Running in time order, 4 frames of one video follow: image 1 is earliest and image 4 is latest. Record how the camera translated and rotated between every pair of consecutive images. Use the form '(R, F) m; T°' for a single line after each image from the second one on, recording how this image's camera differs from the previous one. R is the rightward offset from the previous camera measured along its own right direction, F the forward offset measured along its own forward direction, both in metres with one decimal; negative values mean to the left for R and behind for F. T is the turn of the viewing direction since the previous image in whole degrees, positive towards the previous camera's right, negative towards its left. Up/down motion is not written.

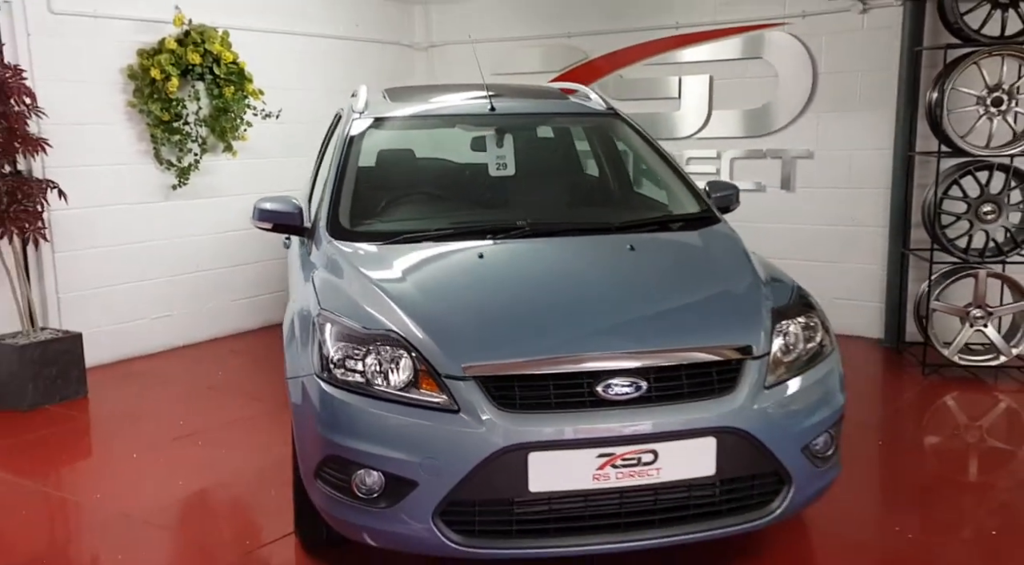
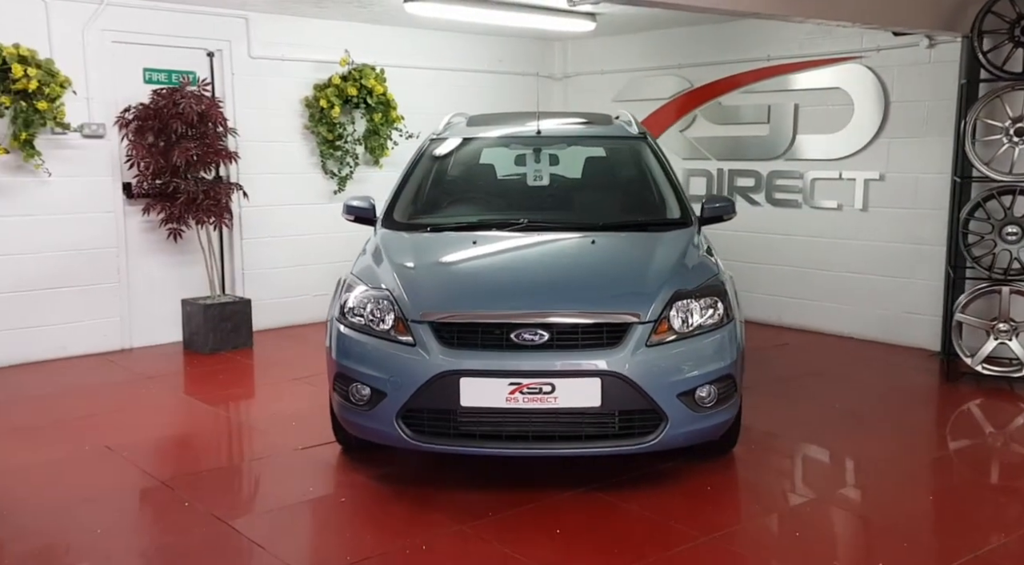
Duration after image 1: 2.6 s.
(+0.9, -0.7) m; -15°
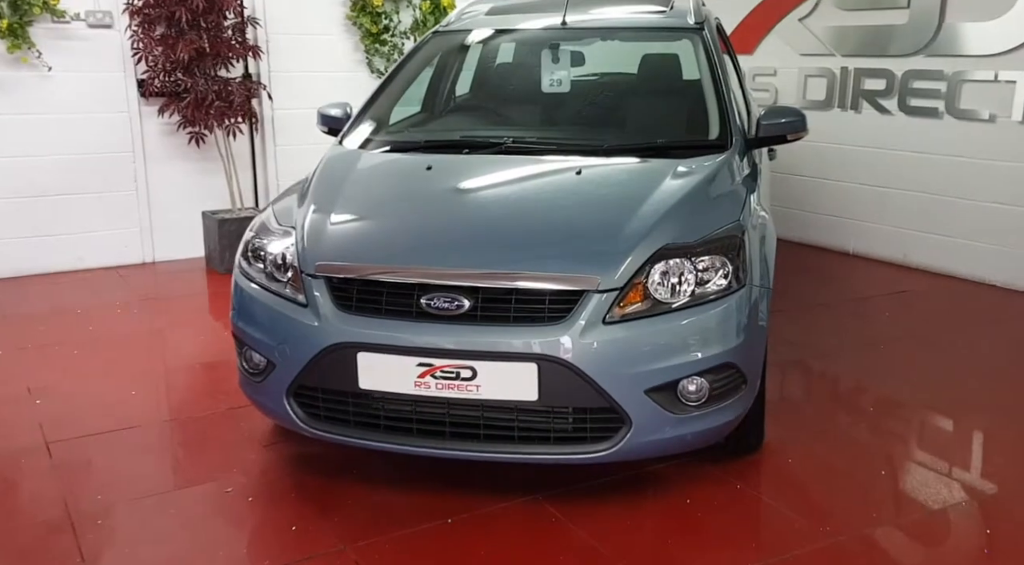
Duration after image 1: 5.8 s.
(+0.6, +0.8) m; -11°
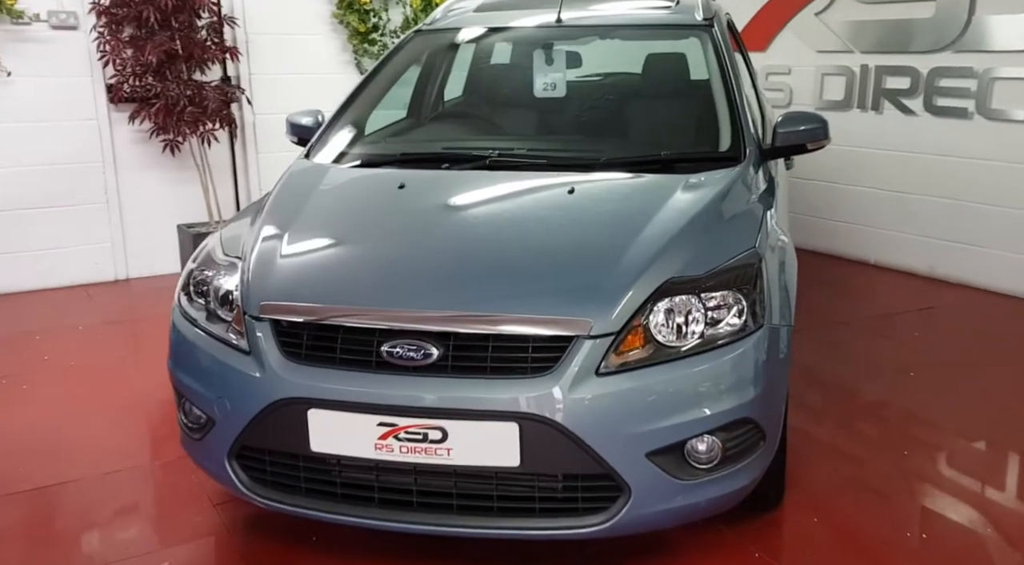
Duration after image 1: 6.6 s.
(+0.1, +0.3) m; -1°
